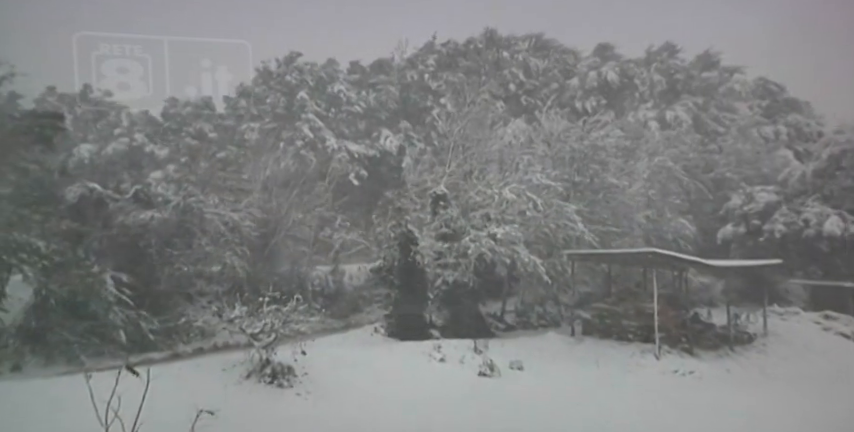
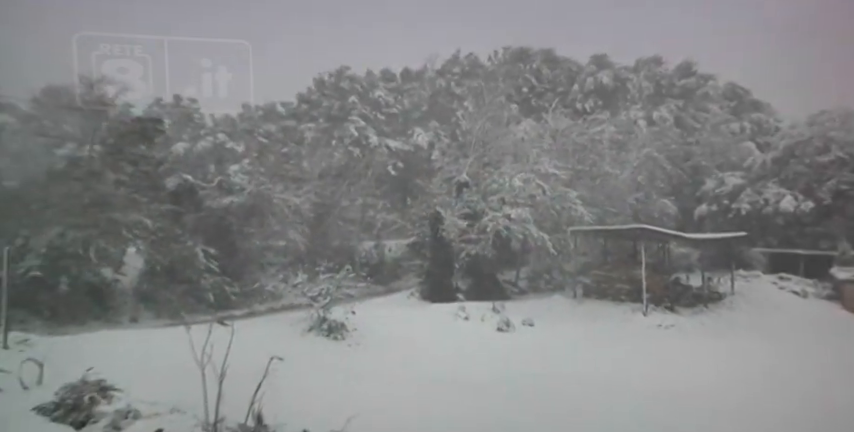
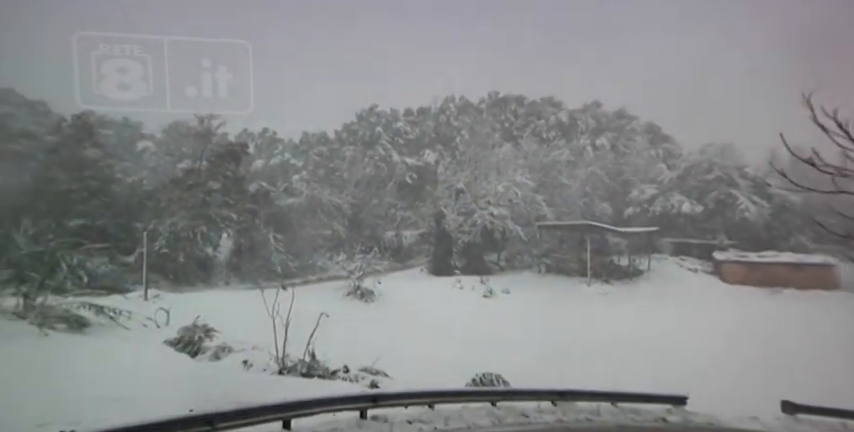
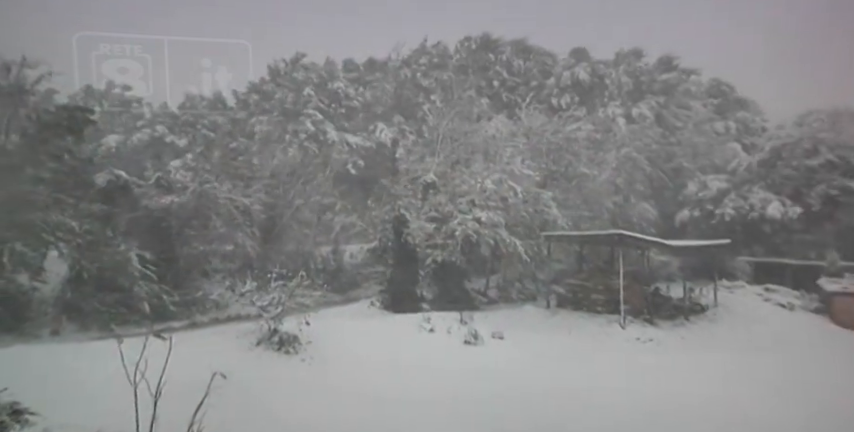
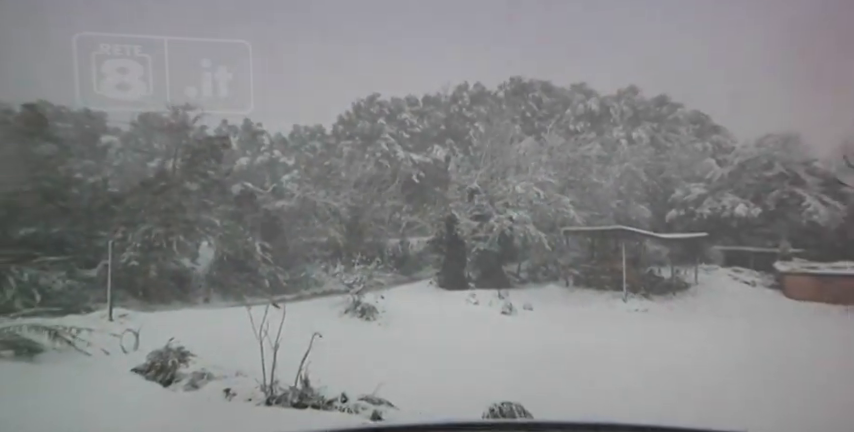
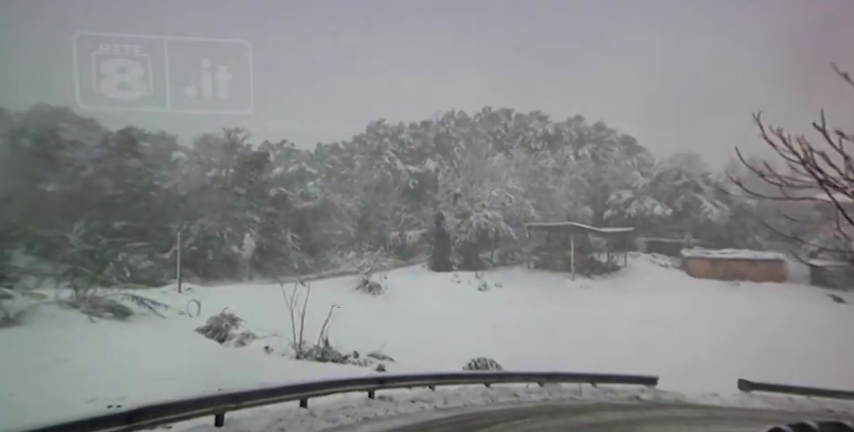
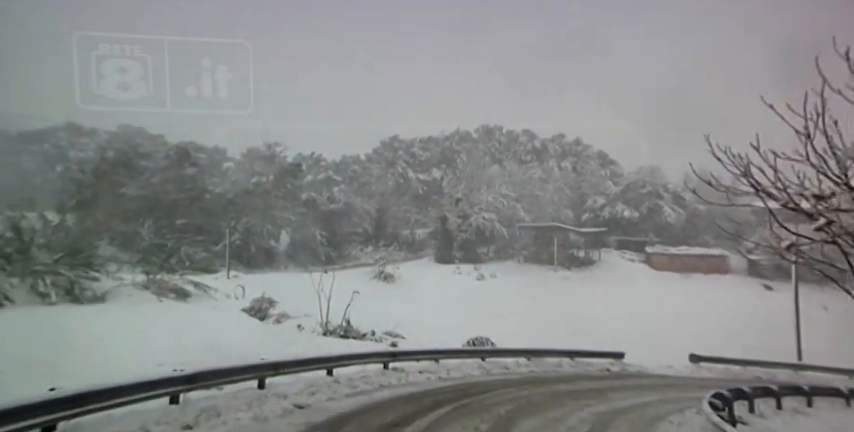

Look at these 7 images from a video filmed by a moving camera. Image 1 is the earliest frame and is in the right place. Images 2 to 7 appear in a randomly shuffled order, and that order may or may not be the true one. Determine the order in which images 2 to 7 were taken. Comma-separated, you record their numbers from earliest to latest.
4, 2, 5, 3, 6, 7
